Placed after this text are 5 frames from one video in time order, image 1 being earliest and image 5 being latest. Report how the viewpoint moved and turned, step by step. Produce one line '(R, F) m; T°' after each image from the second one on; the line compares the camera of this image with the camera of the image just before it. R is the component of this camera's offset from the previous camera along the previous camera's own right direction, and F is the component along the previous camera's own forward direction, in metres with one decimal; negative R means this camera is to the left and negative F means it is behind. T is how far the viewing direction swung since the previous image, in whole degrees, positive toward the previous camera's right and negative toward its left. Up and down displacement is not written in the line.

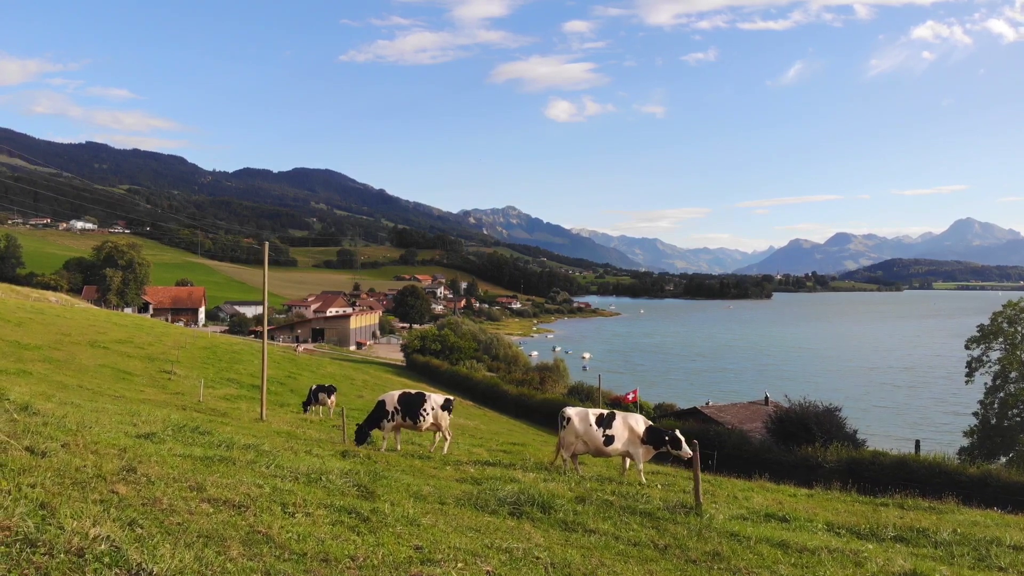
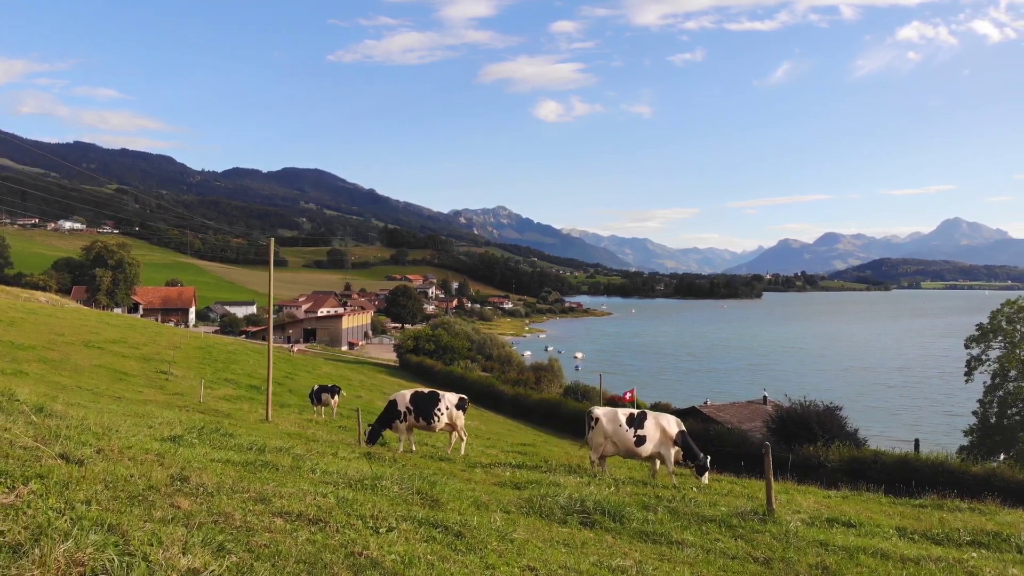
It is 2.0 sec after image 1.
(-0.8, +0.6) m; +1°
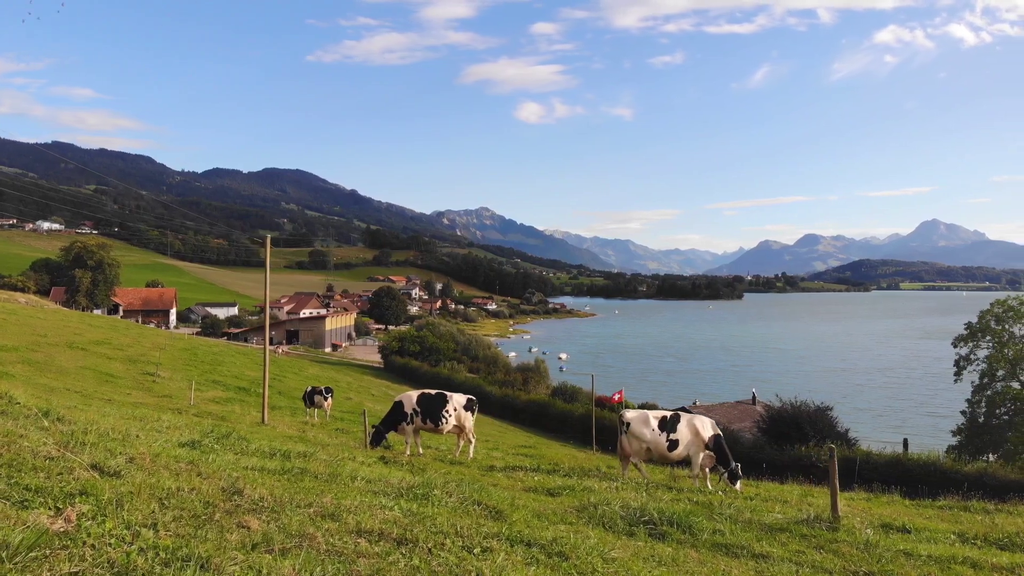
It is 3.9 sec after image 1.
(-0.7, +0.5) m; +1°
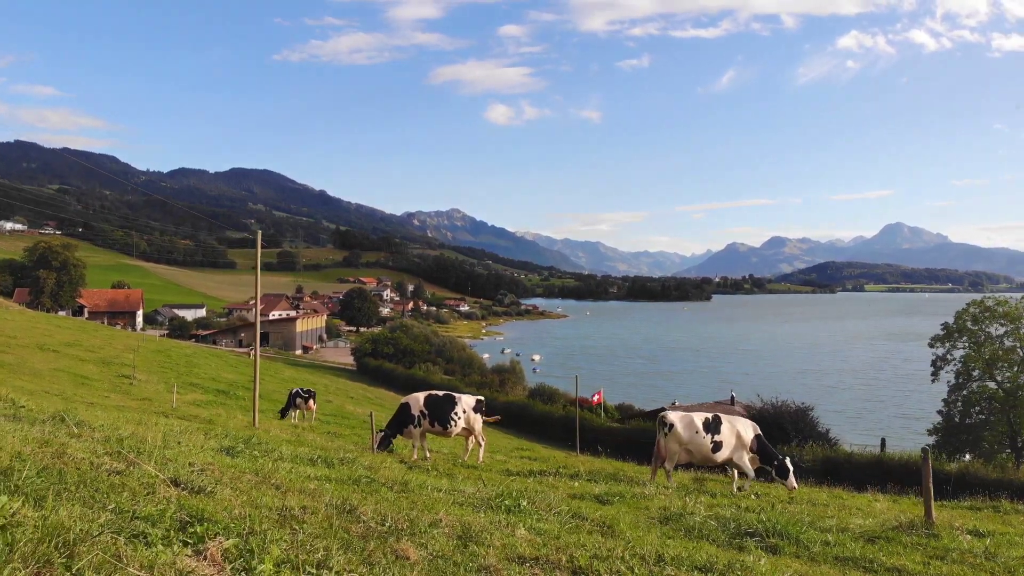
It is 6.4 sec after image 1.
(-1.1, +0.6) m; +2°
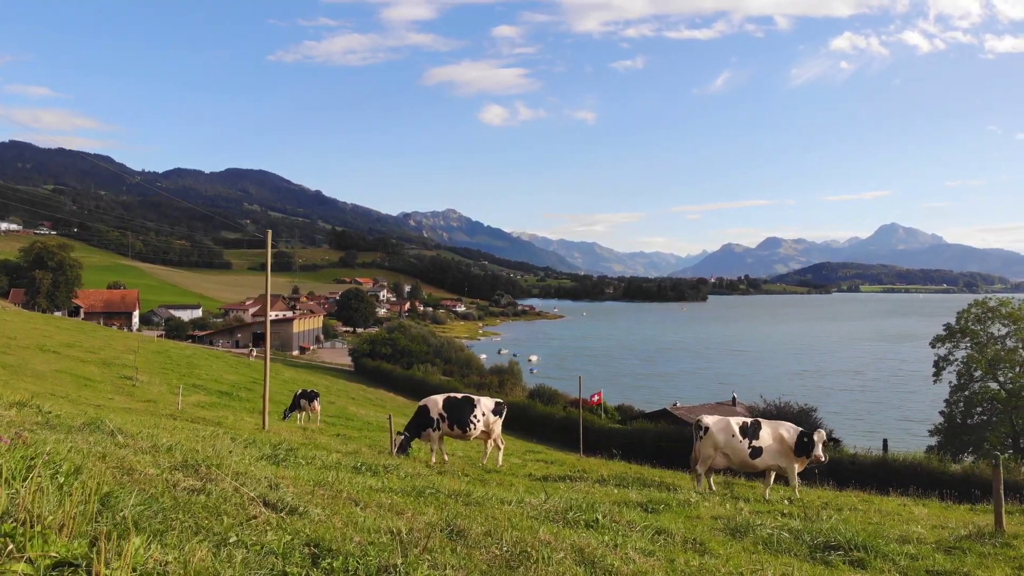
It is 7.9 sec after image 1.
(-0.6, +0.3) m; 0°
